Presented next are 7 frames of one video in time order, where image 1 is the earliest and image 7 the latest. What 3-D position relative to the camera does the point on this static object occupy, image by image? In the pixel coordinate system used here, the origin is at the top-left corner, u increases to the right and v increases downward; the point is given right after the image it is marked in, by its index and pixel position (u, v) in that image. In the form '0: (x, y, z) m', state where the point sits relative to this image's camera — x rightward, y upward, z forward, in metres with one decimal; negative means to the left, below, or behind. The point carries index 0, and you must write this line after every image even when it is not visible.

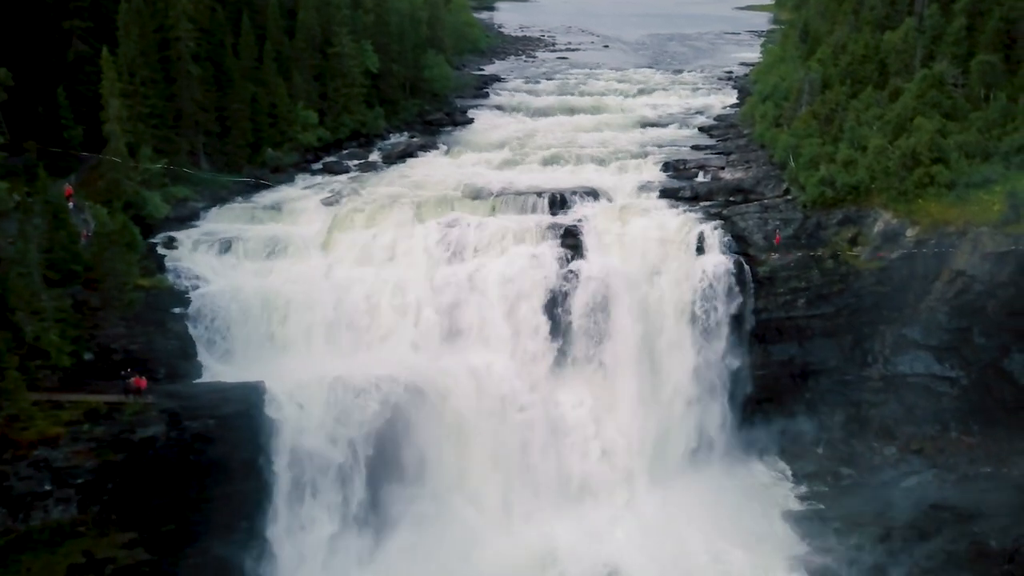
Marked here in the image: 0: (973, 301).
0: (+10.7, -0.3, +19.3) m
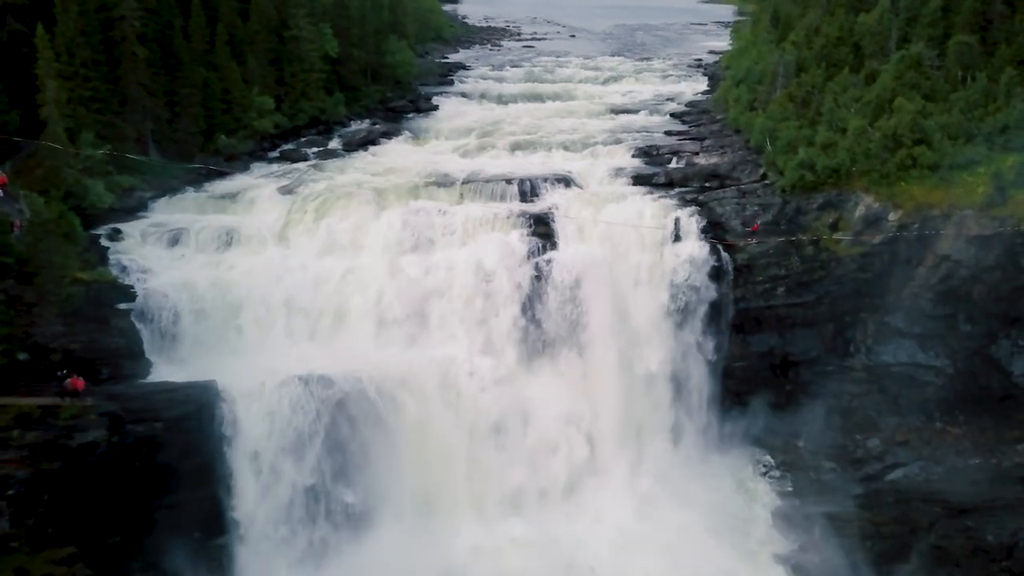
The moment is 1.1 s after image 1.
0: (+10.0, 0.0, +18.7) m
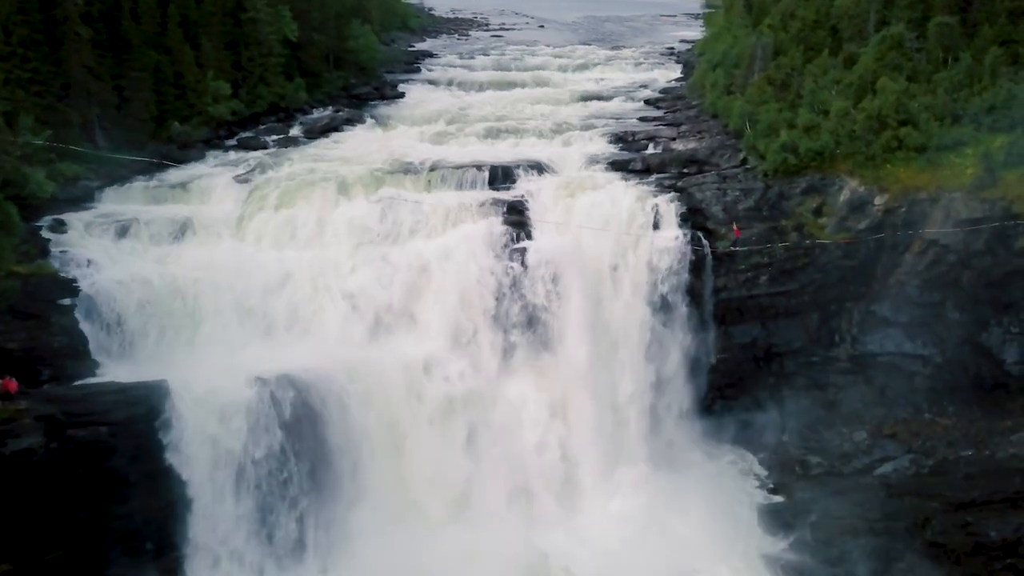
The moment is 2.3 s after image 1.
0: (+9.4, +0.3, +18.0) m
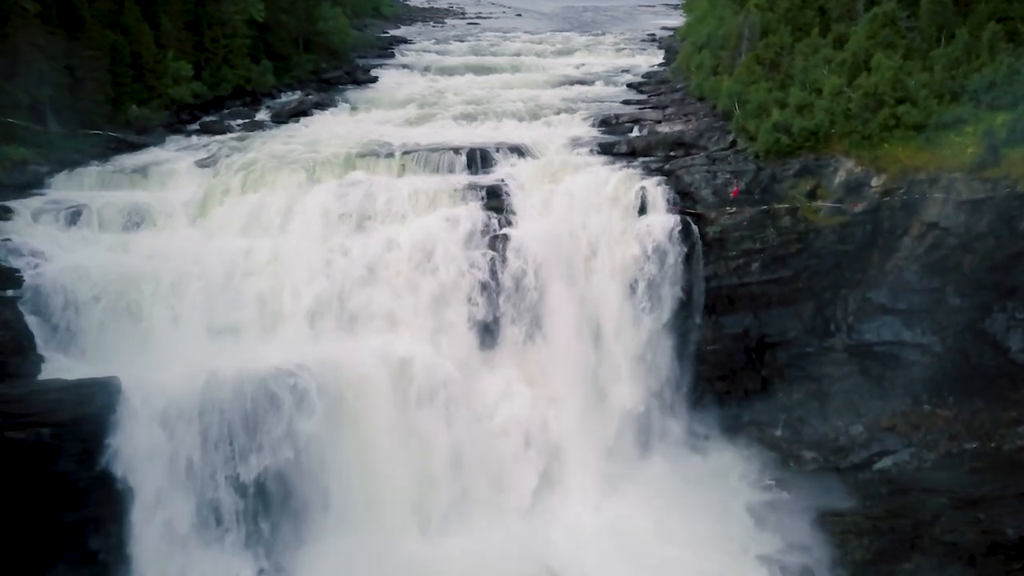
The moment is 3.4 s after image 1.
0: (+9.0, +0.6, +17.2) m
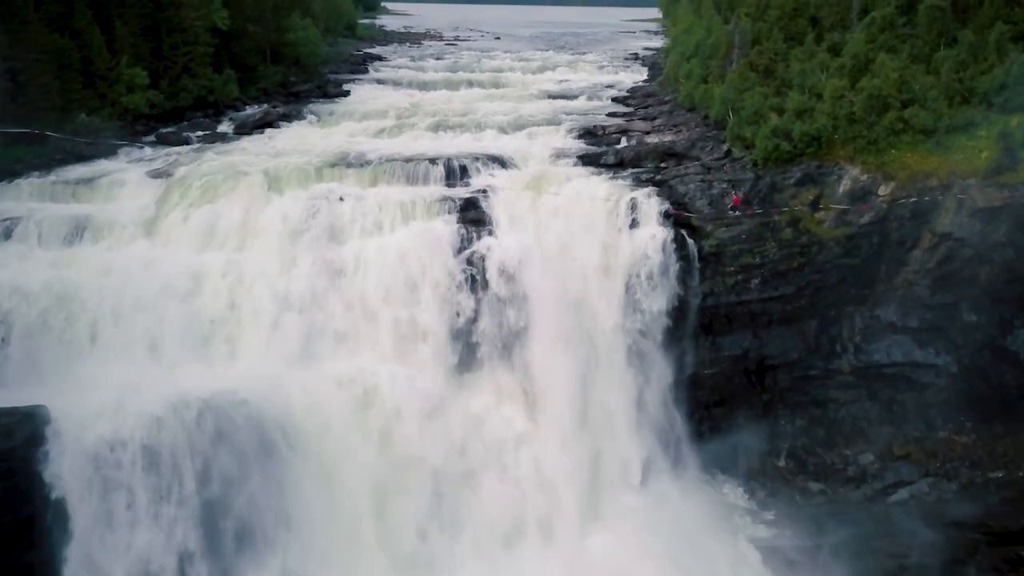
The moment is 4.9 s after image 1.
0: (+8.7, +0.4, +15.9) m
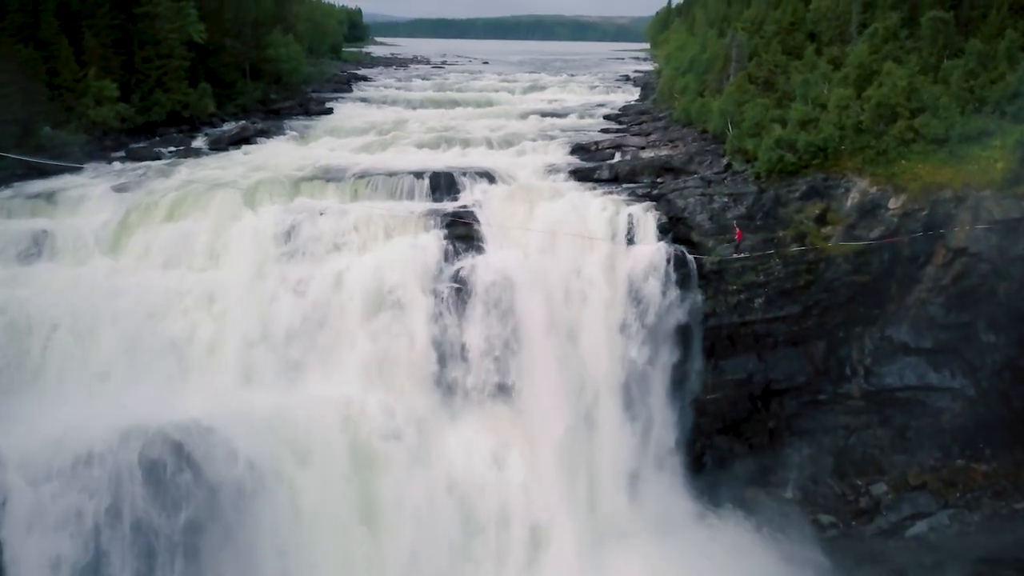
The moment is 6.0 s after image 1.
0: (+8.5, +0.1, +14.9) m
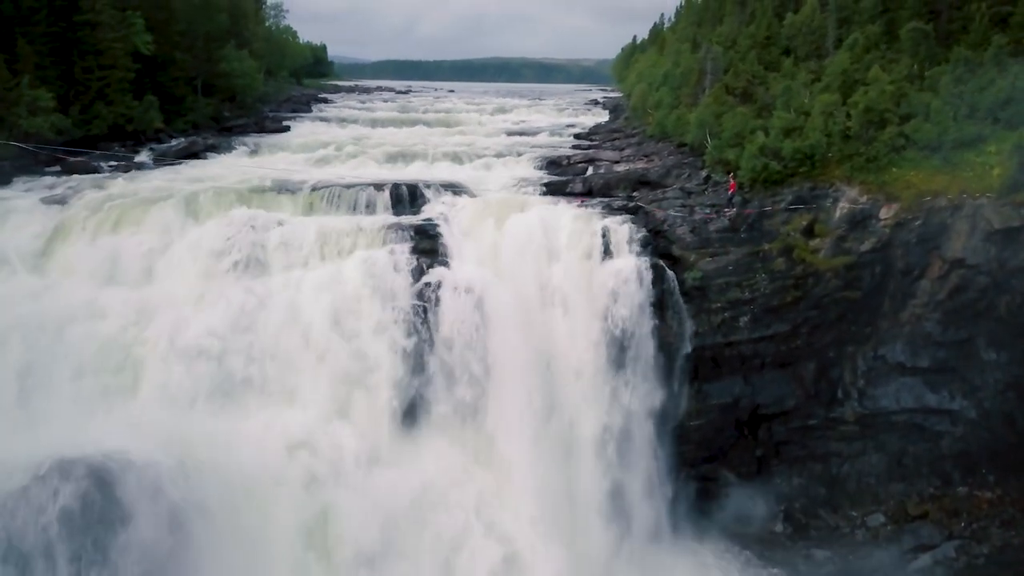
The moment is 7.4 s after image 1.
0: (+8.0, -0.2, +14.0) m
